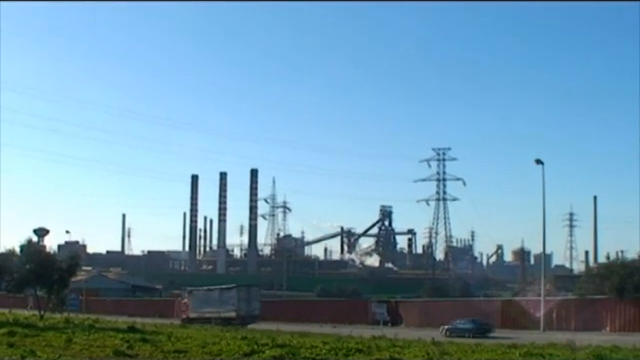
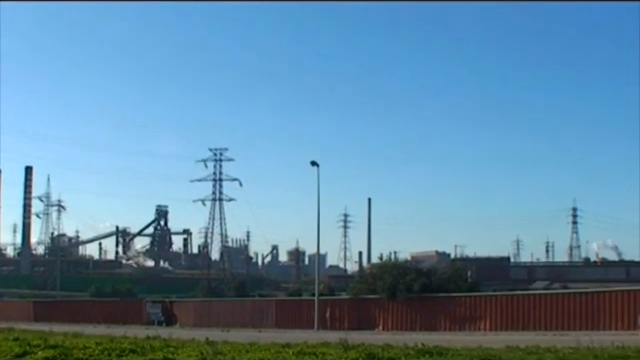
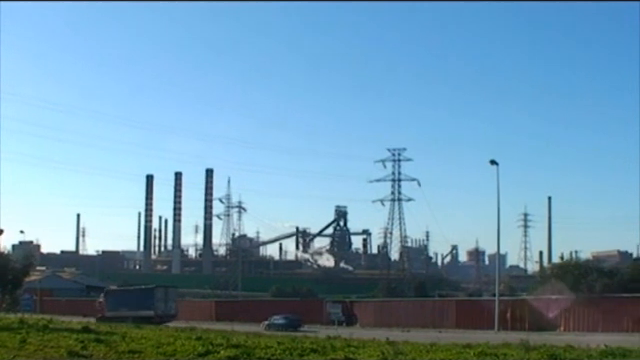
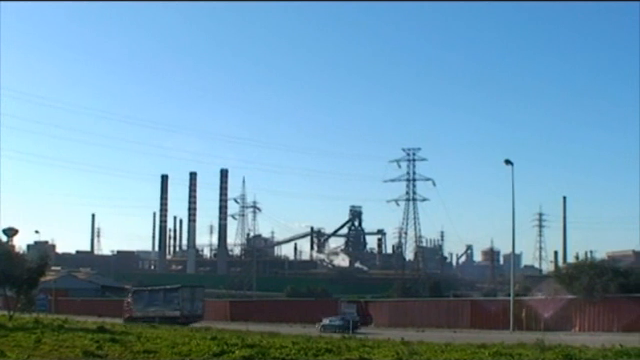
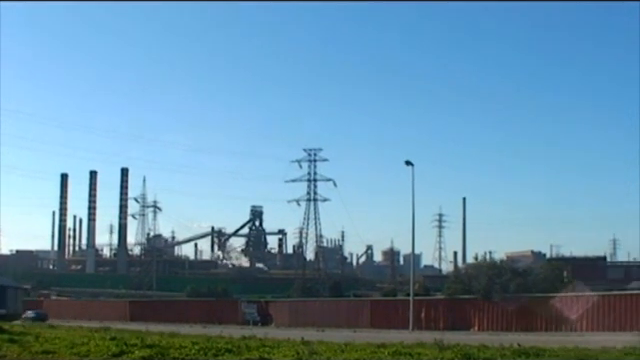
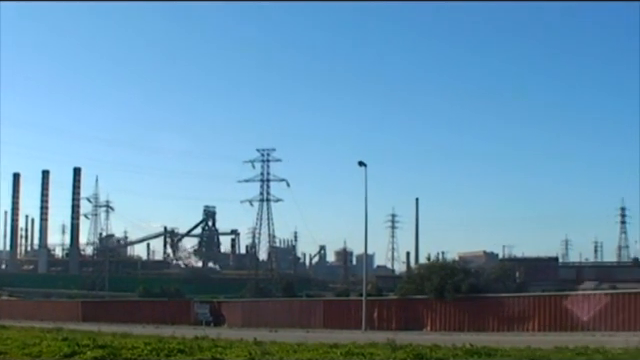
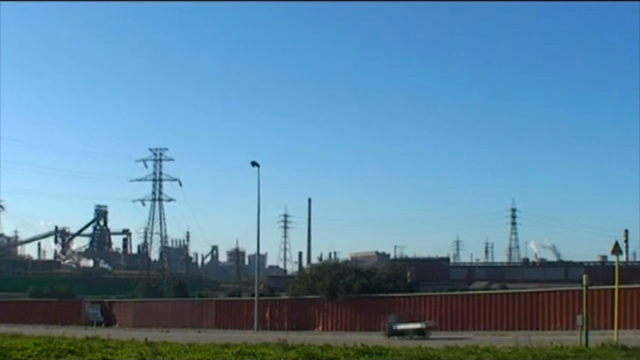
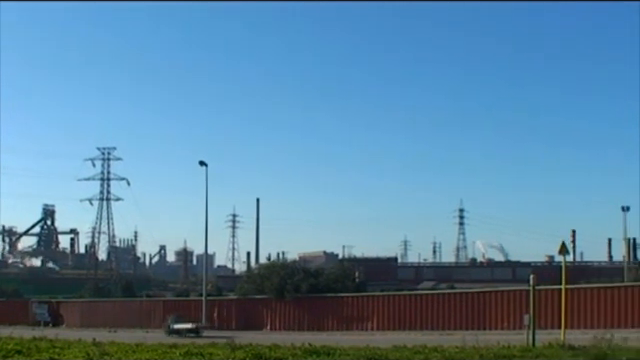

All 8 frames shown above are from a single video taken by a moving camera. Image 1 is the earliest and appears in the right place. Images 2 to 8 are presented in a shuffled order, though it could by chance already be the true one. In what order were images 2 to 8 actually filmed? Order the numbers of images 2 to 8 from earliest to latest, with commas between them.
4, 3, 5, 6, 2, 7, 8
